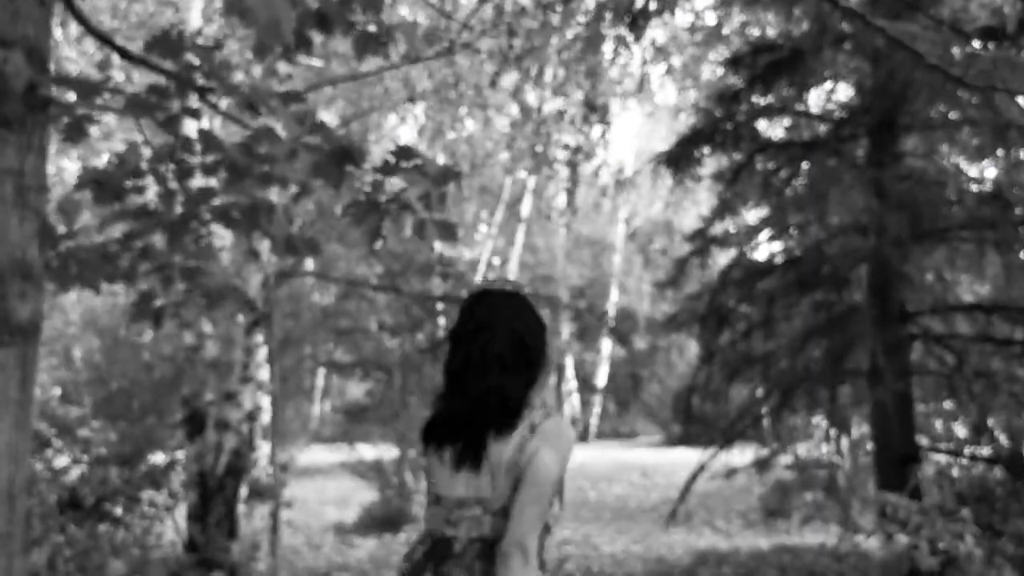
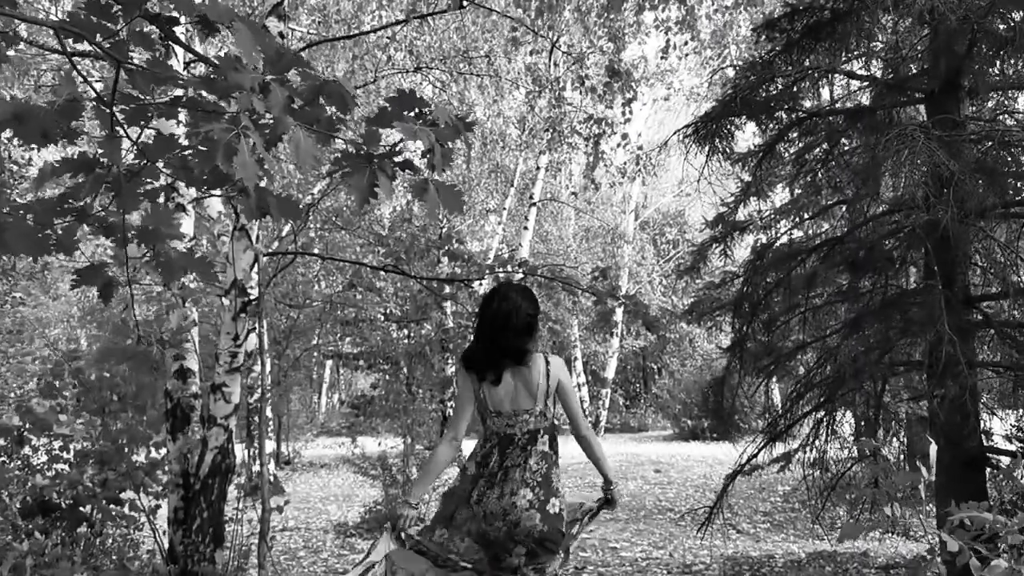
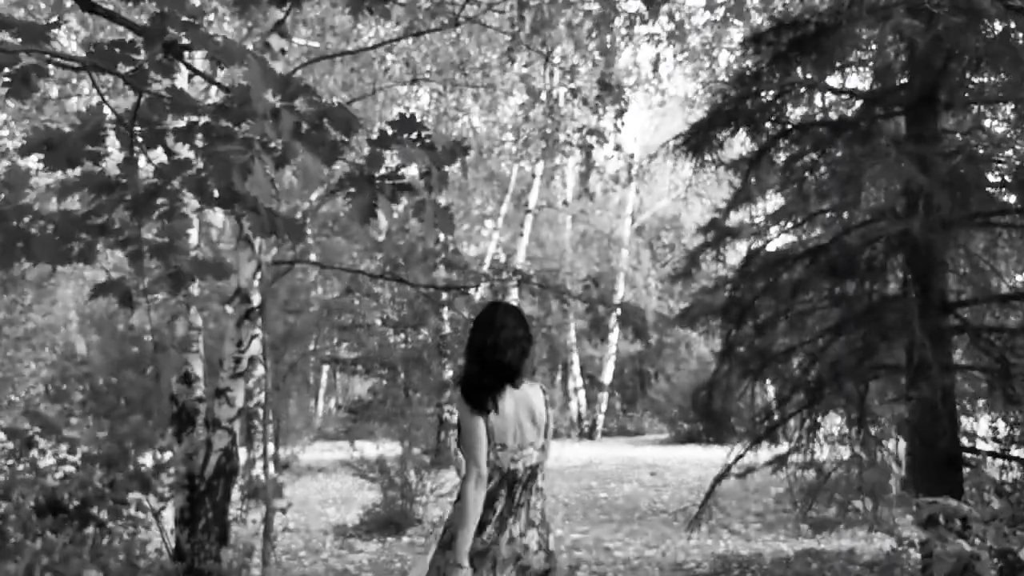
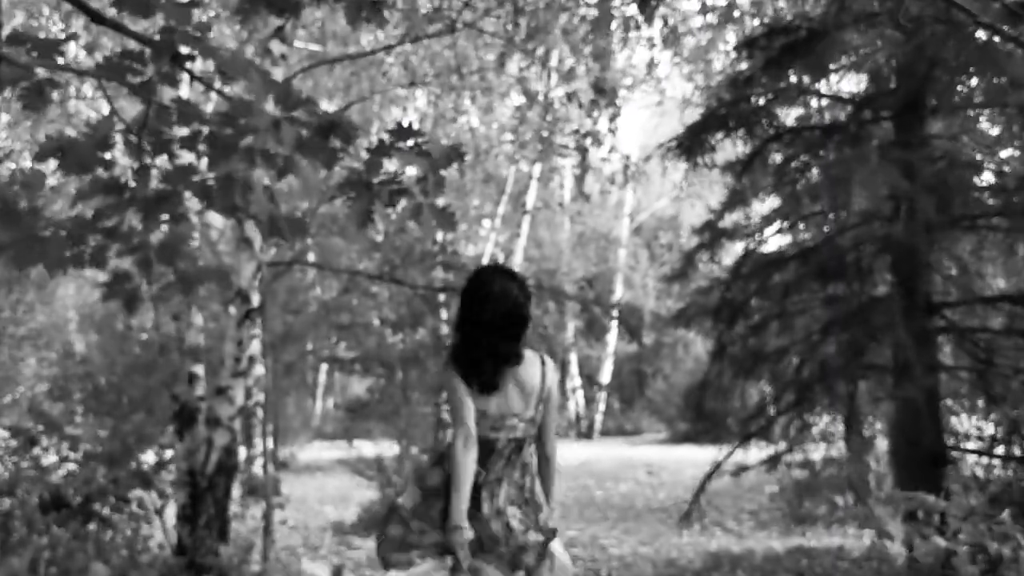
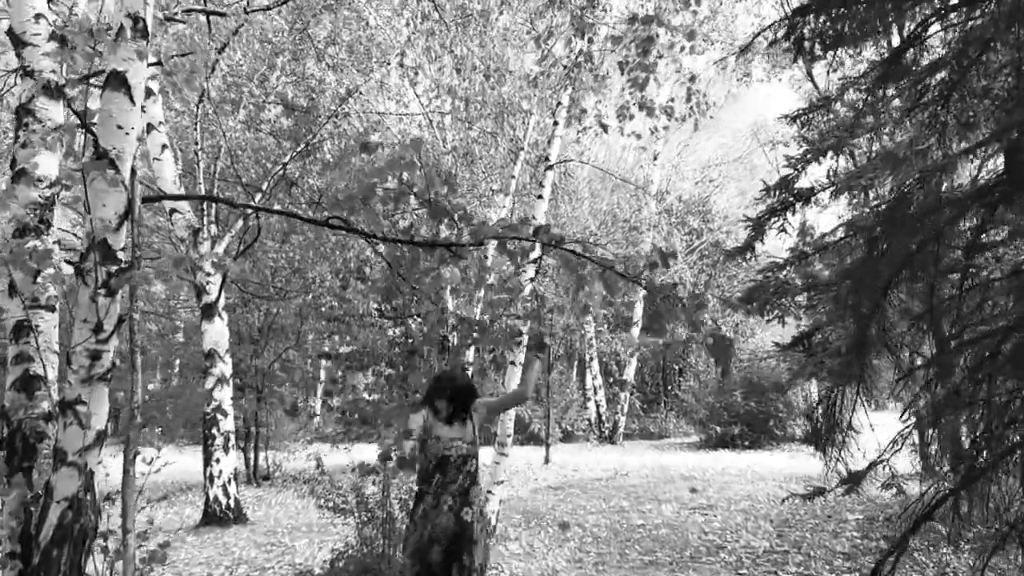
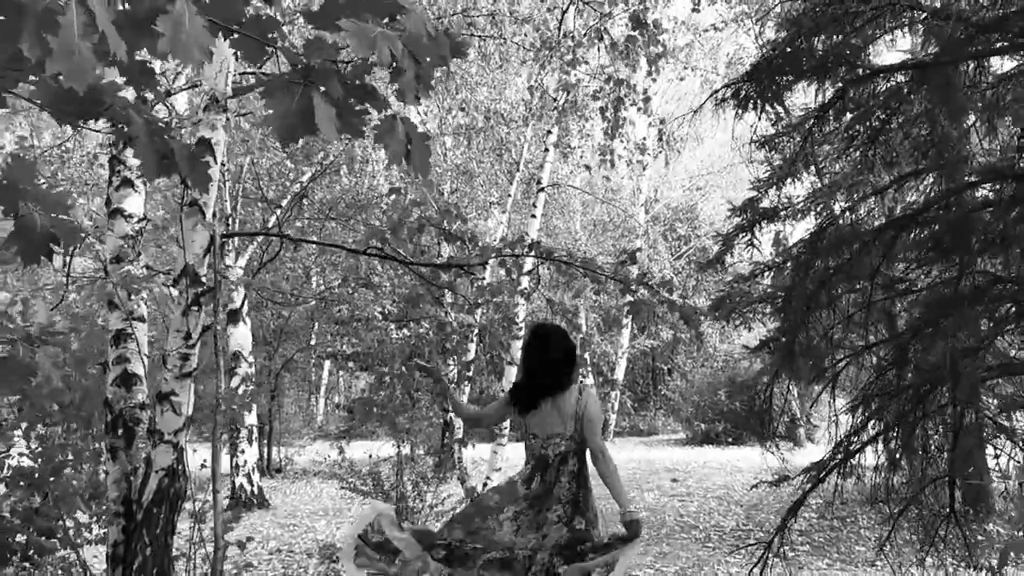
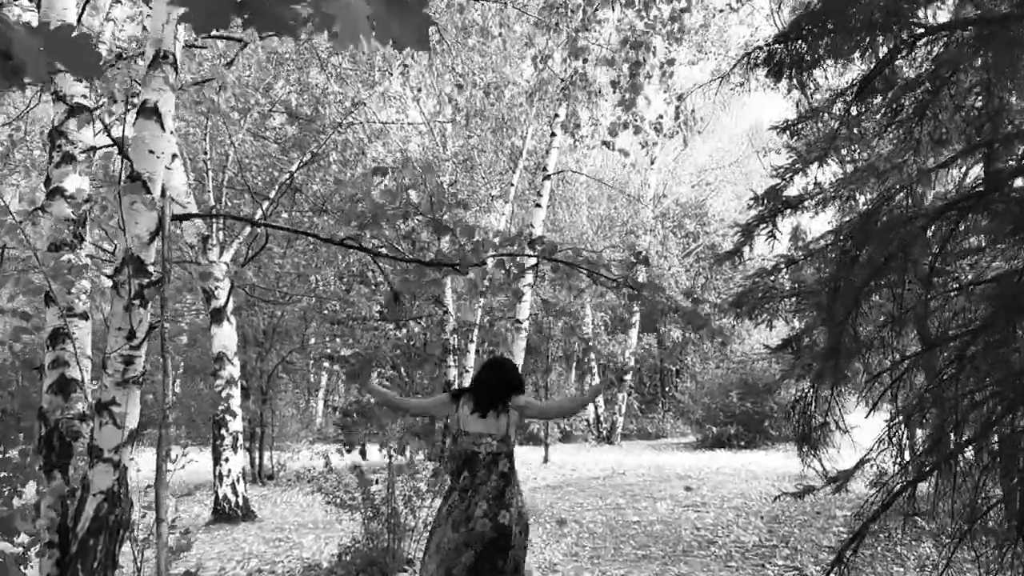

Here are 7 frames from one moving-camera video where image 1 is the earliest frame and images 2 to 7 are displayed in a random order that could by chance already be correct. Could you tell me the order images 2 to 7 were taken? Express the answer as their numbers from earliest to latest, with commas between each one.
4, 3, 2, 6, 7, 5
